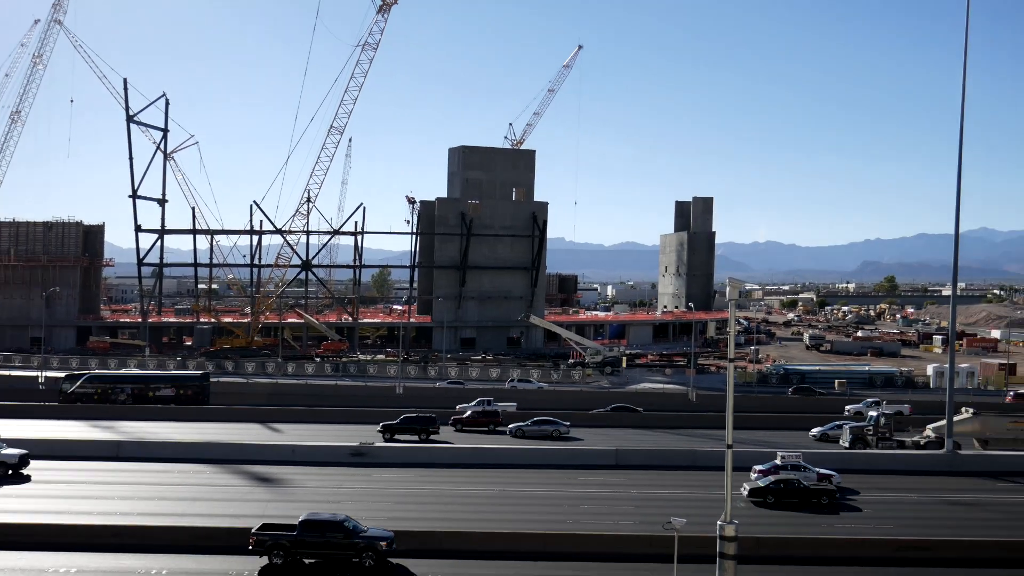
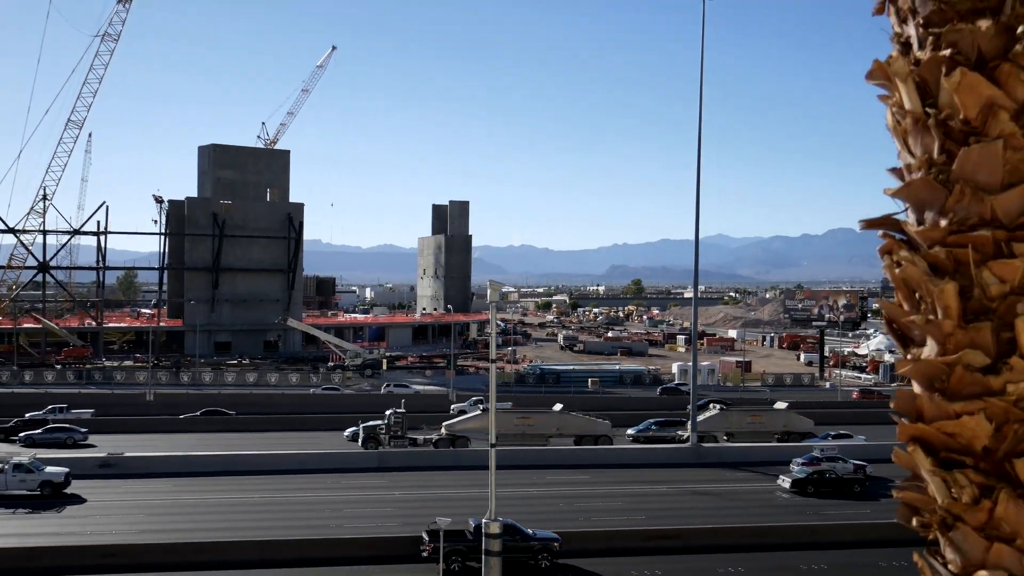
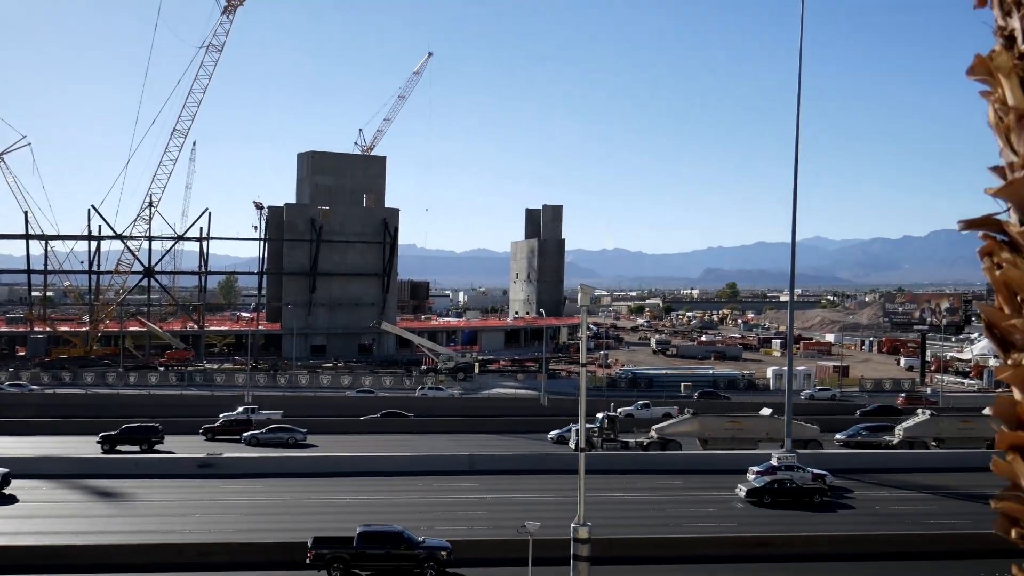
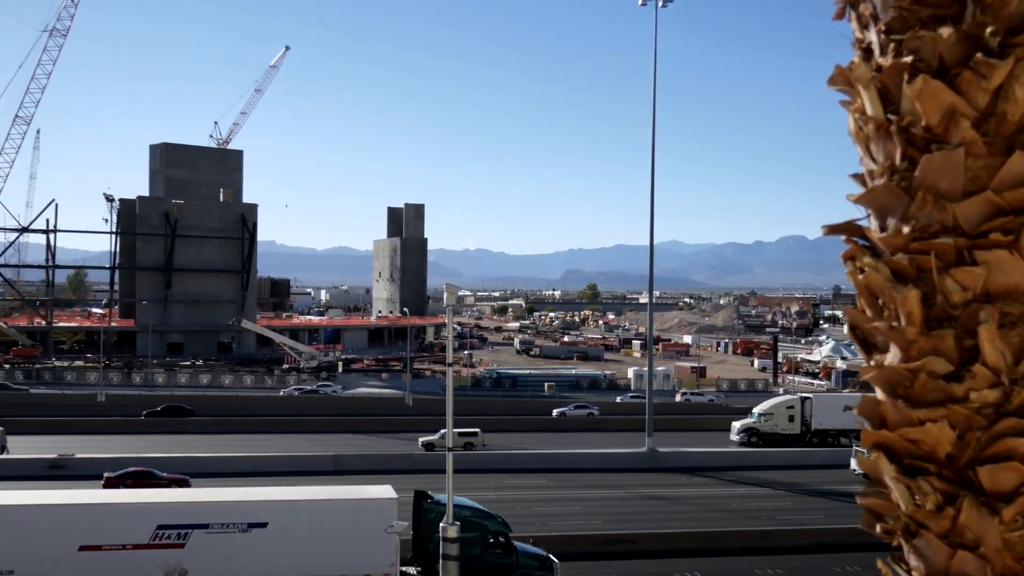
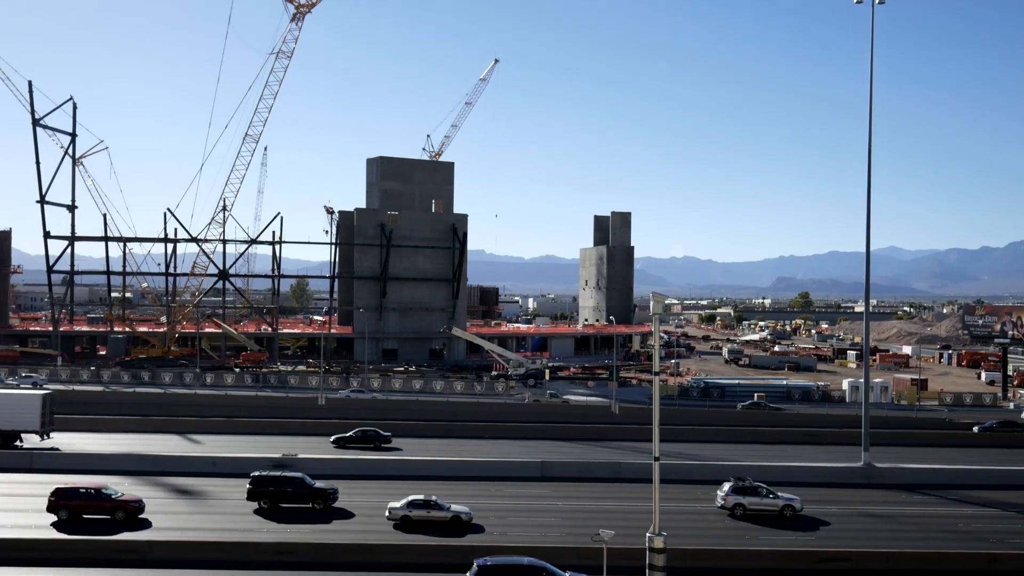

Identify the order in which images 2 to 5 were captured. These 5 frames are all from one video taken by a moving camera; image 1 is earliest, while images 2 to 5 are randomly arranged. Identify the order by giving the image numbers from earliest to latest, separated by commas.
3, 2, 4, 5
